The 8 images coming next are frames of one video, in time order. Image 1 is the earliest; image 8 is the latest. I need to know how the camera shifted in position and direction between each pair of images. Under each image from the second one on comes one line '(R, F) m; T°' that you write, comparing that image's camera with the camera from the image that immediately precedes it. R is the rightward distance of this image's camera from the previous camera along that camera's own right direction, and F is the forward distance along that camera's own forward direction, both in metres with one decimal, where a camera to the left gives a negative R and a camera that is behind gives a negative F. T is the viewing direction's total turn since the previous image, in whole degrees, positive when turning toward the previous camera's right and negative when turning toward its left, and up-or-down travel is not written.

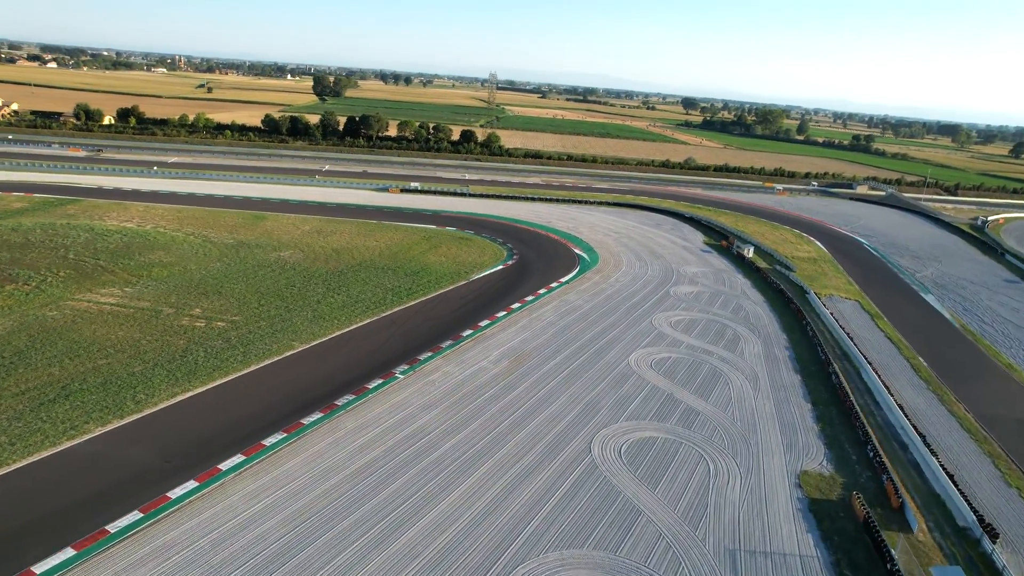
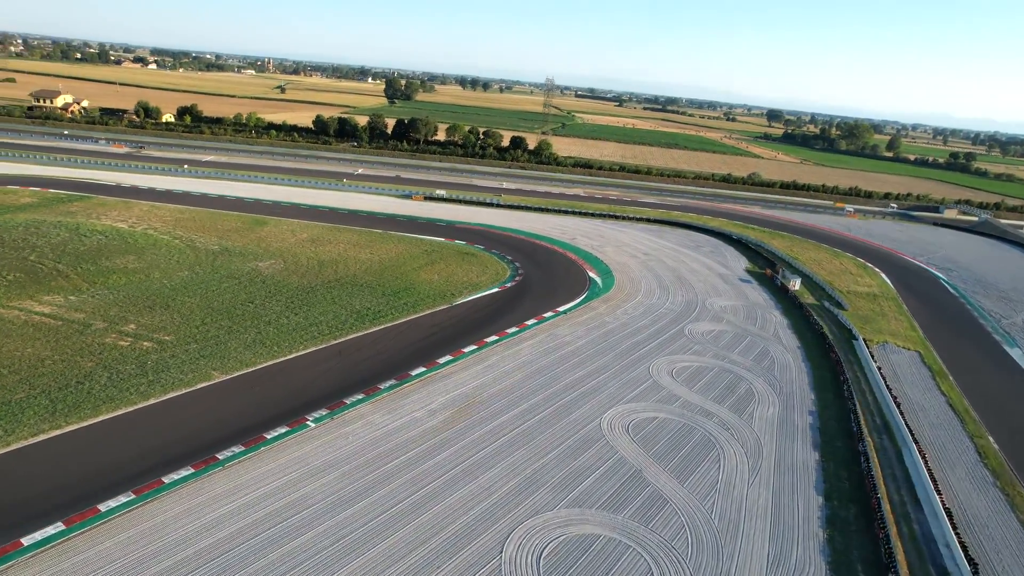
(+2.1, +2.5) m; -6°
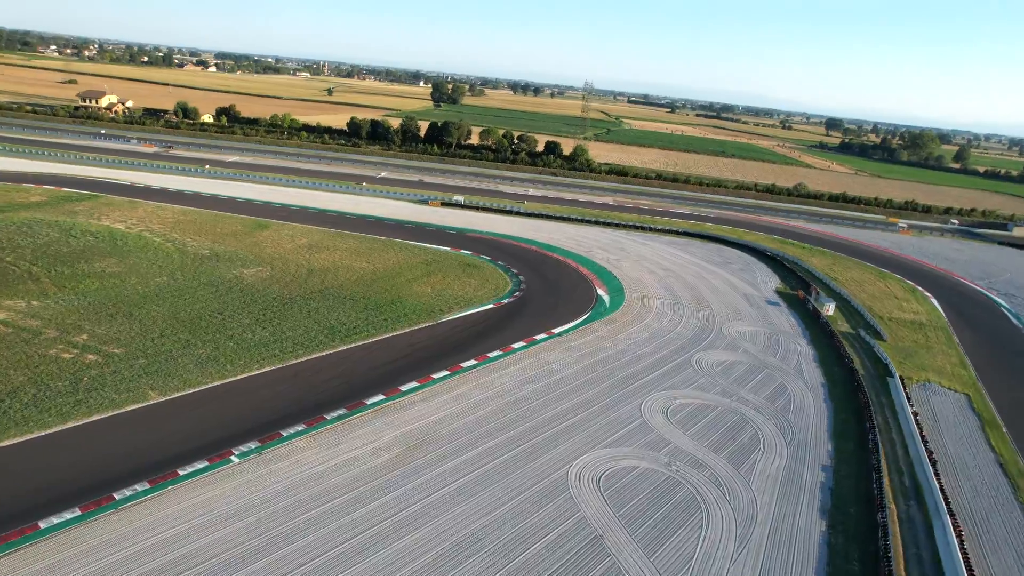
(+1.4, +1.5) m; -4°
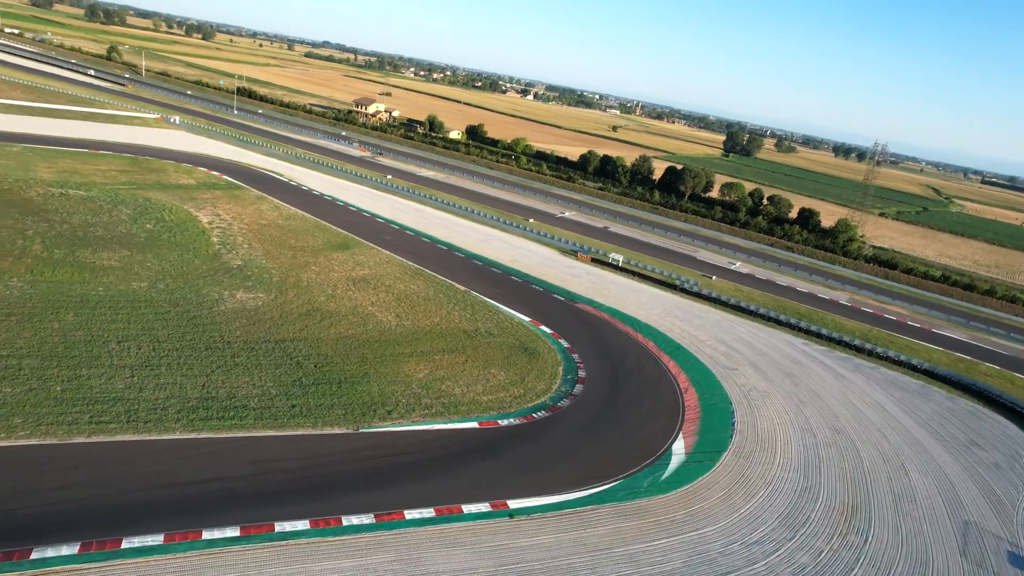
(+4.1, +7.0) m; -24°
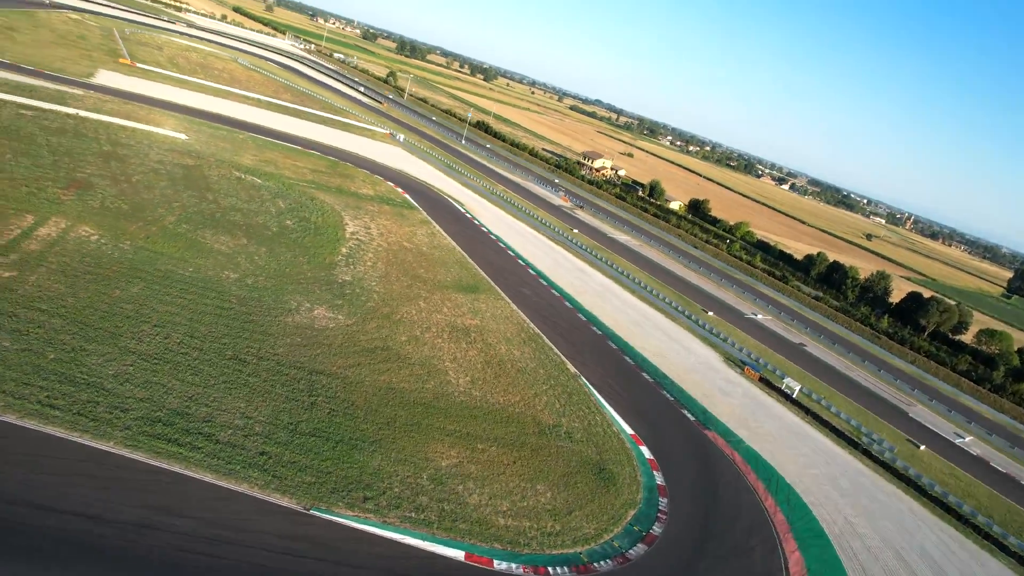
(+1.8, +3.0) m; -19°
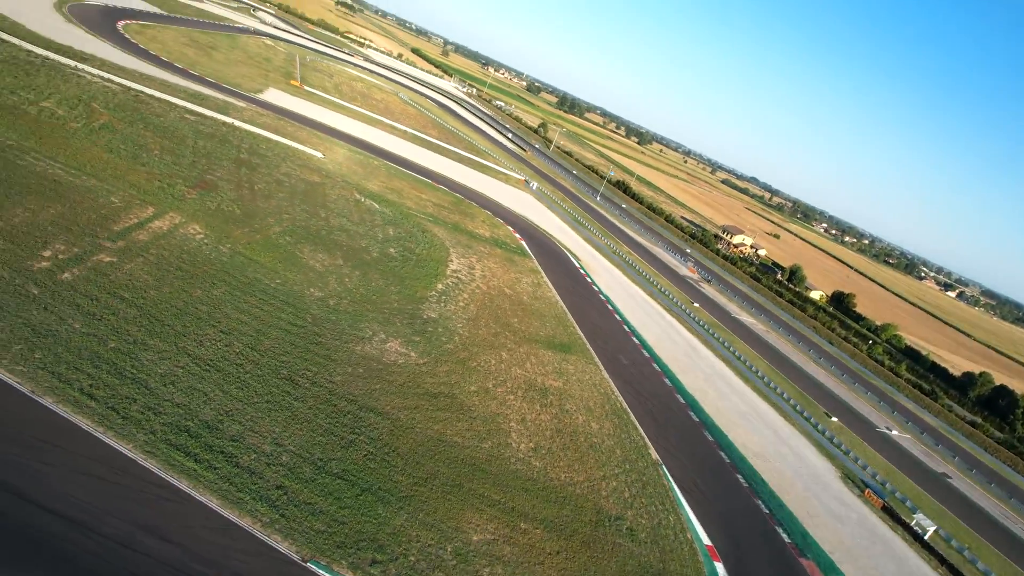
(+0.6, +1.1) m; -11°
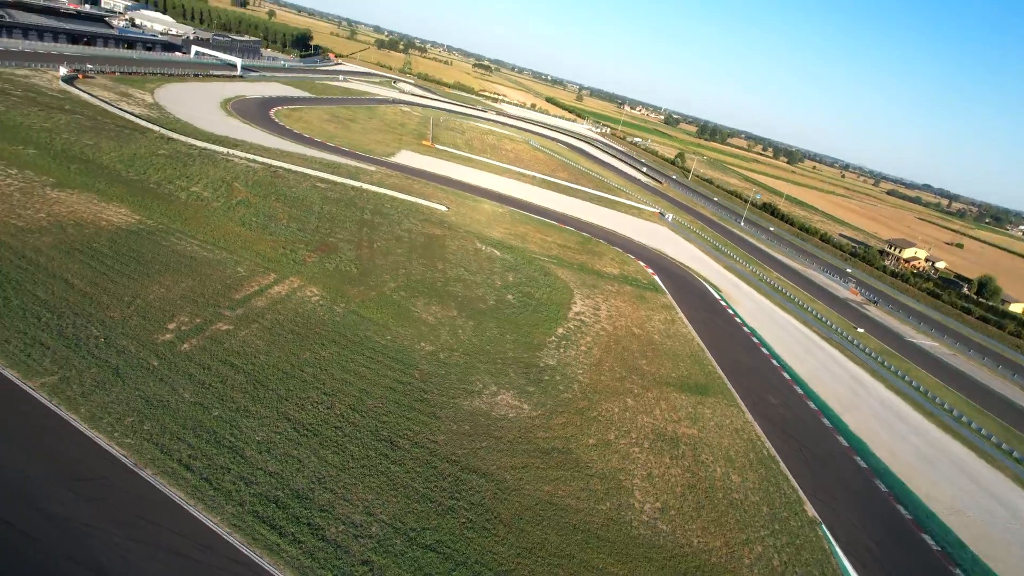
(+0.7, +1.0) m; -13°
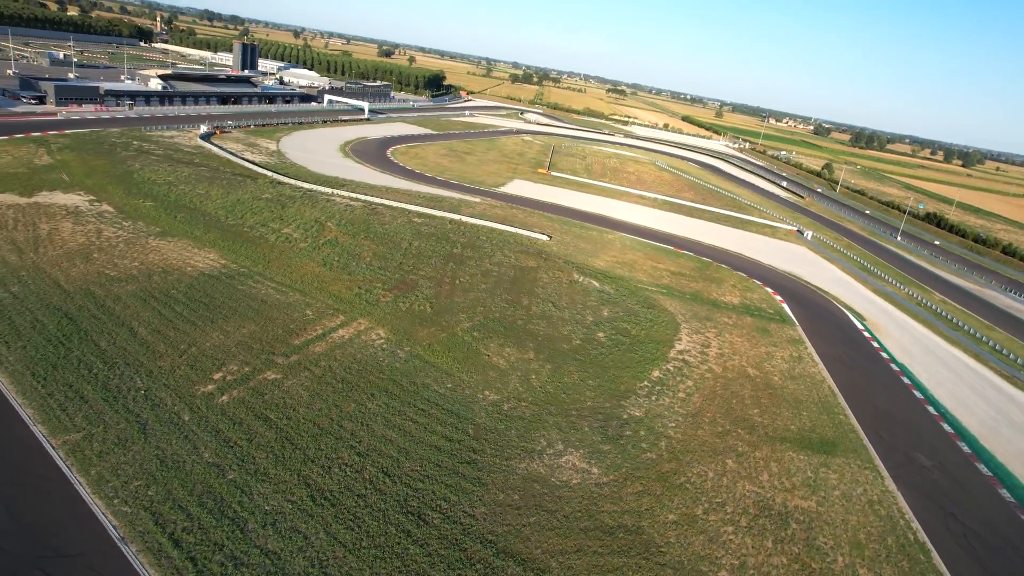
(+1.2, +1.7) m; -12°
